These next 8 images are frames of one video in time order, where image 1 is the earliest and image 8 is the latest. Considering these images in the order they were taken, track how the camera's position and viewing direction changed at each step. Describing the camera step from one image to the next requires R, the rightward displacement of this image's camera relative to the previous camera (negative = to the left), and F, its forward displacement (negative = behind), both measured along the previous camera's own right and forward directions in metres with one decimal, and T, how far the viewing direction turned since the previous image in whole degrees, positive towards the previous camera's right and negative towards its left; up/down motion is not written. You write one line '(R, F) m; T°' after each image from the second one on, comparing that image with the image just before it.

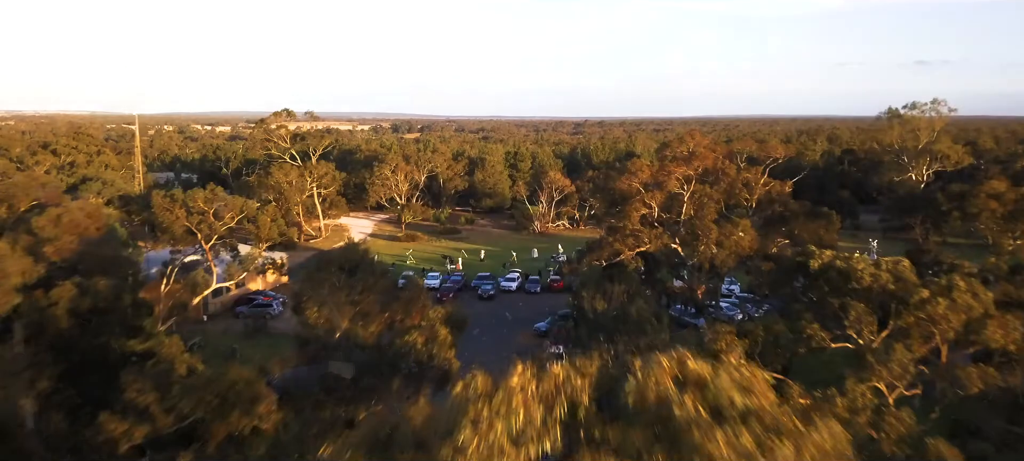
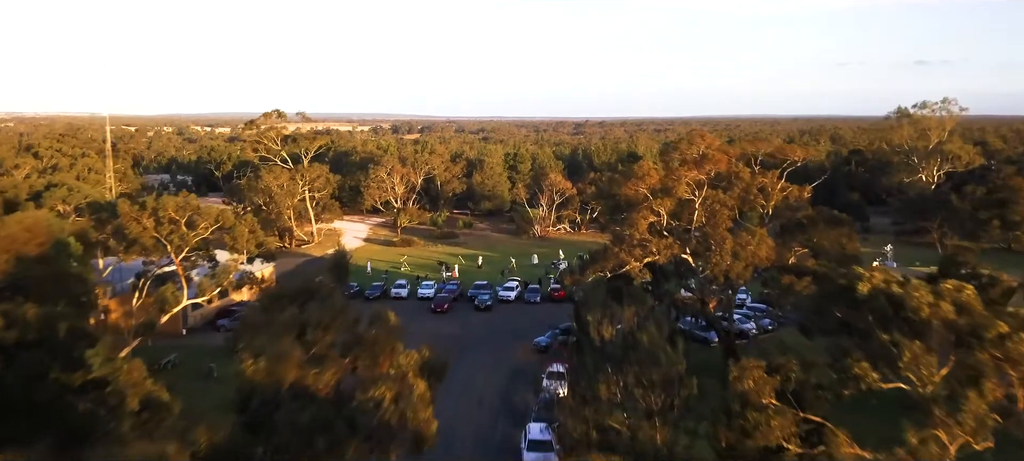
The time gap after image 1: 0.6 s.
(+0.1, +1.7) m; 0°
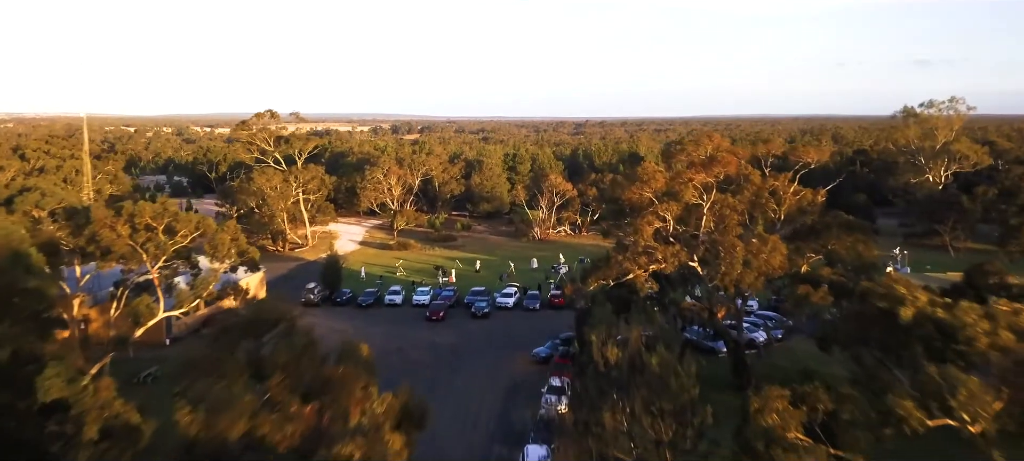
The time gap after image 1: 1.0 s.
(+0.1, +1.1) m; 0°
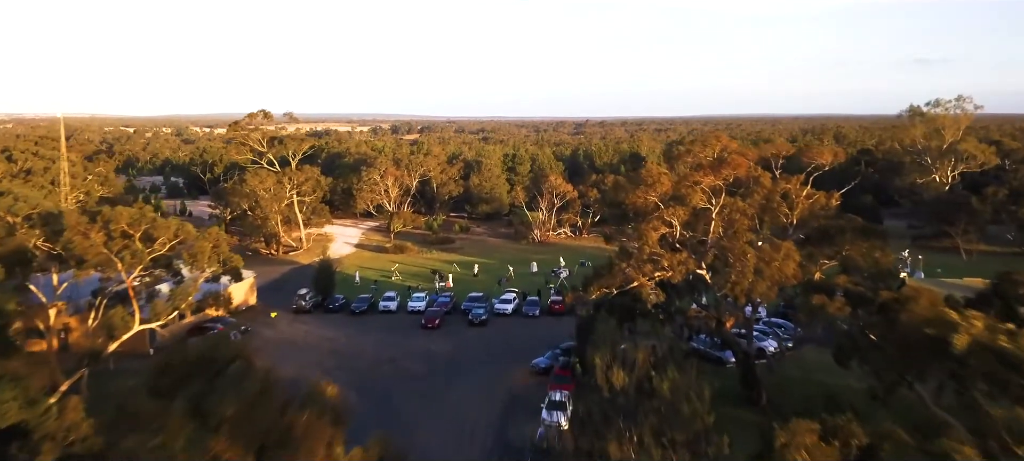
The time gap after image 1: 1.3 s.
(+0.1, +1.0) m; 0°
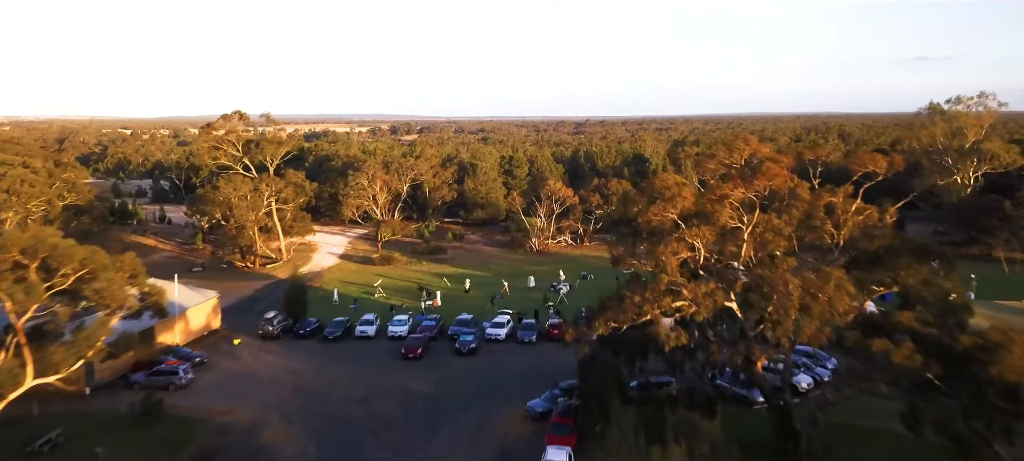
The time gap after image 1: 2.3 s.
(+0.3, +3.3) m; 0°
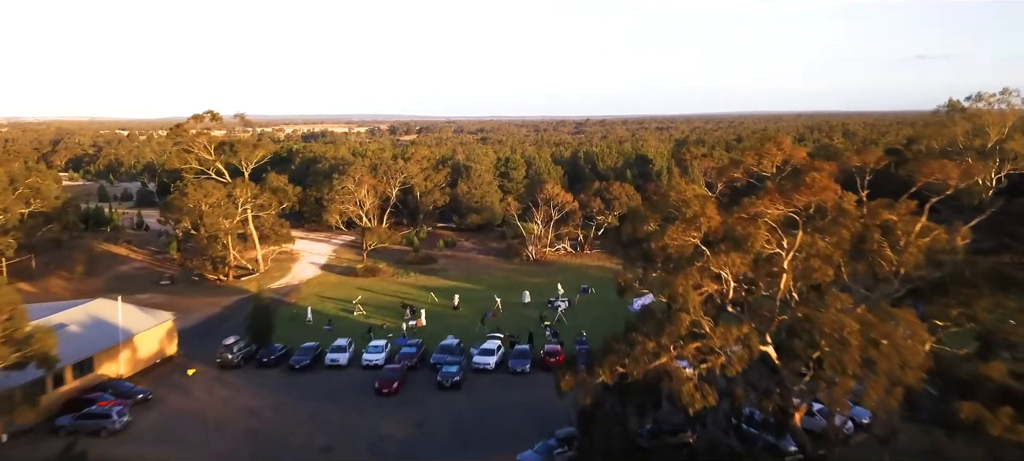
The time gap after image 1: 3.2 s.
(+0.3, +3.1) m; 0°
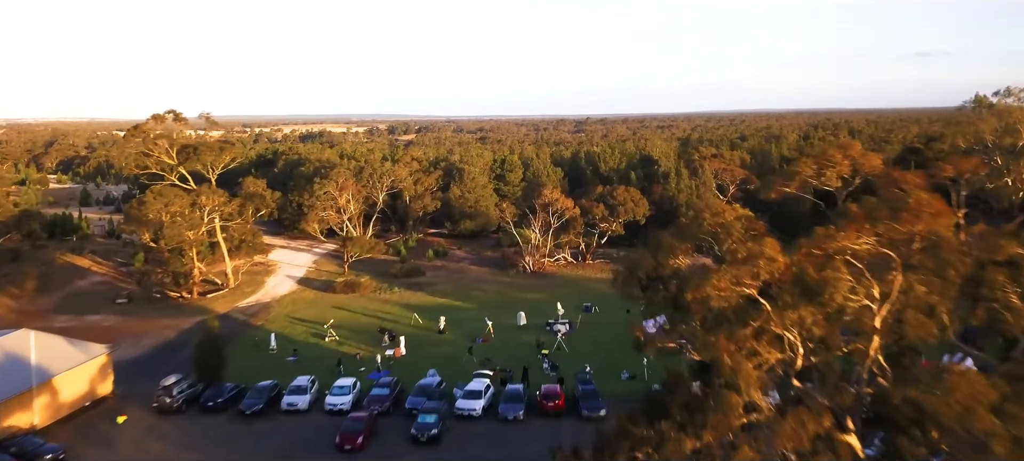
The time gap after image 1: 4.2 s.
(+0.3, +3.6) m; 0°
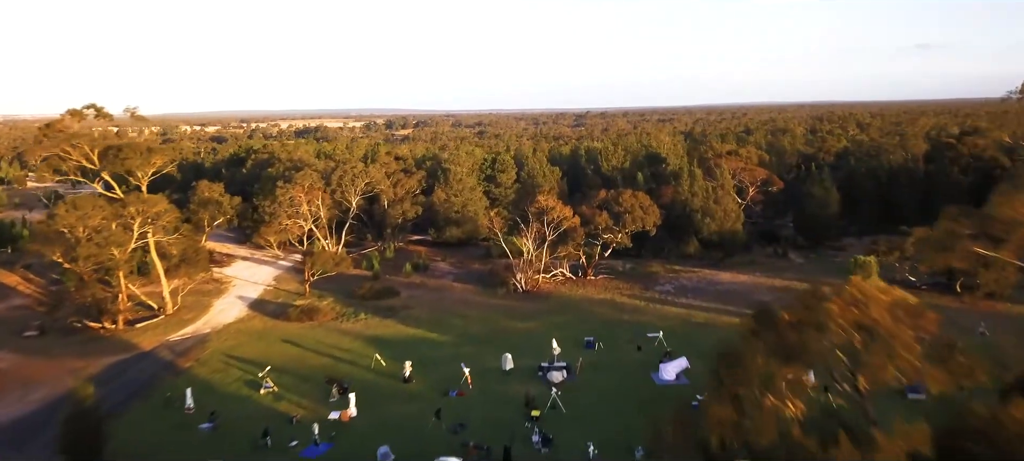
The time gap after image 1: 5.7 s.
(+0.6, +5.5) m; 0°
